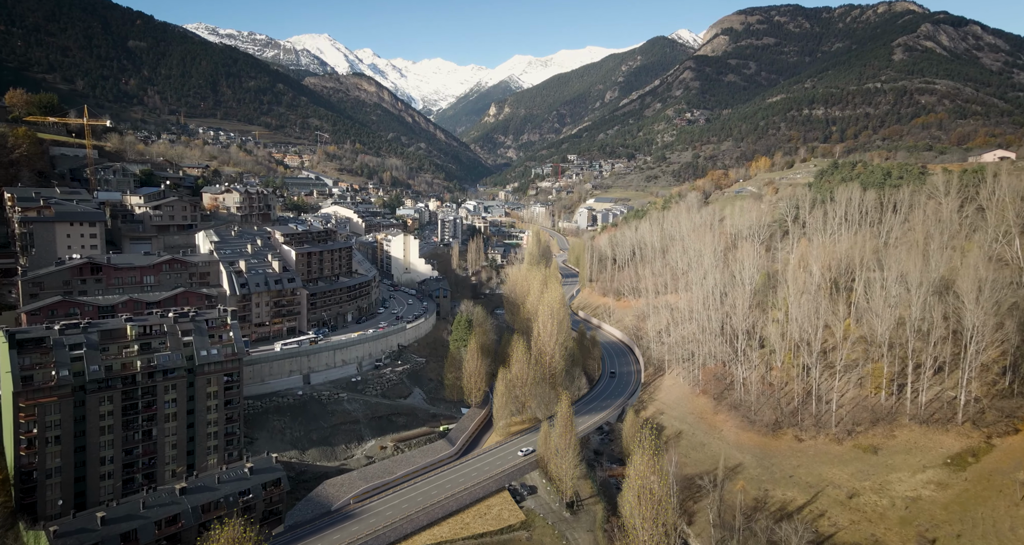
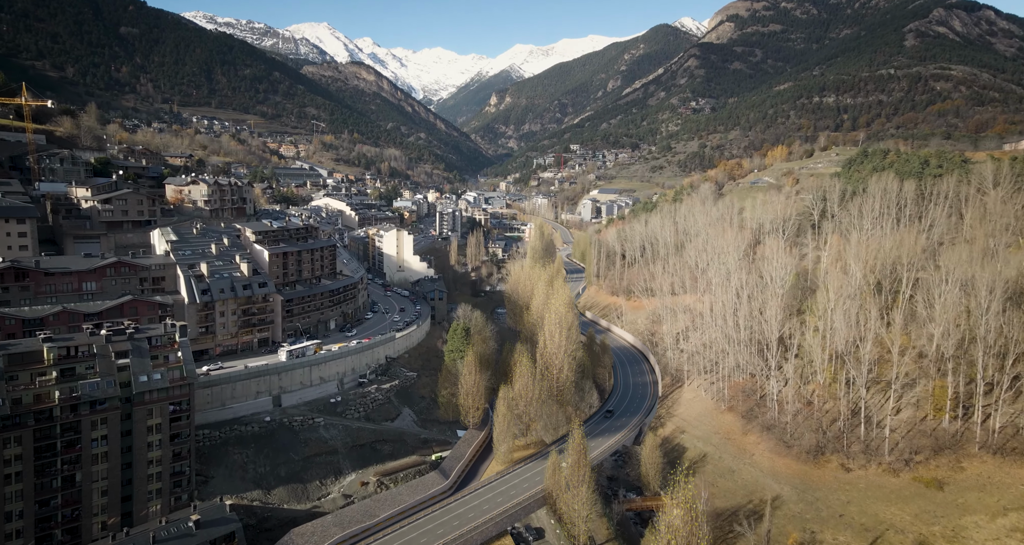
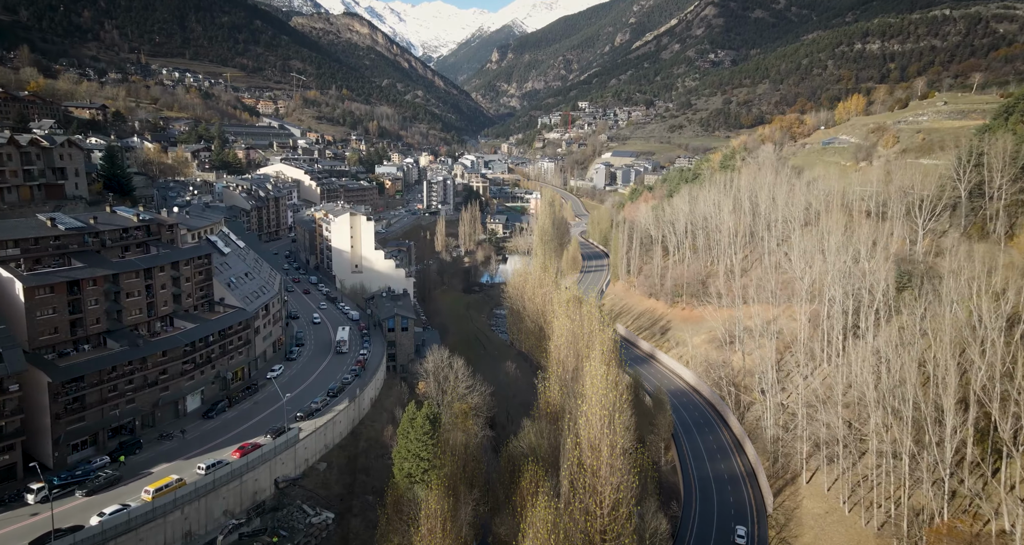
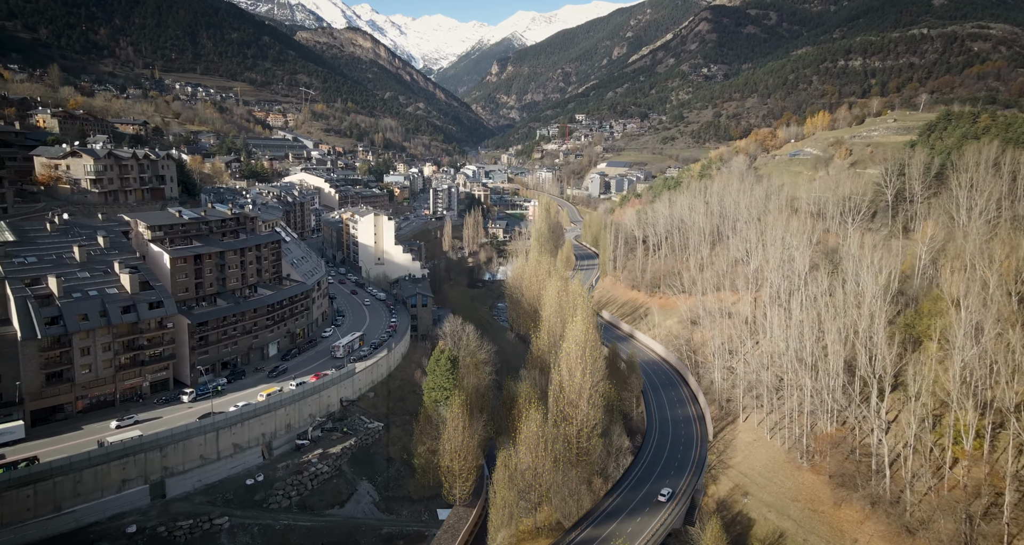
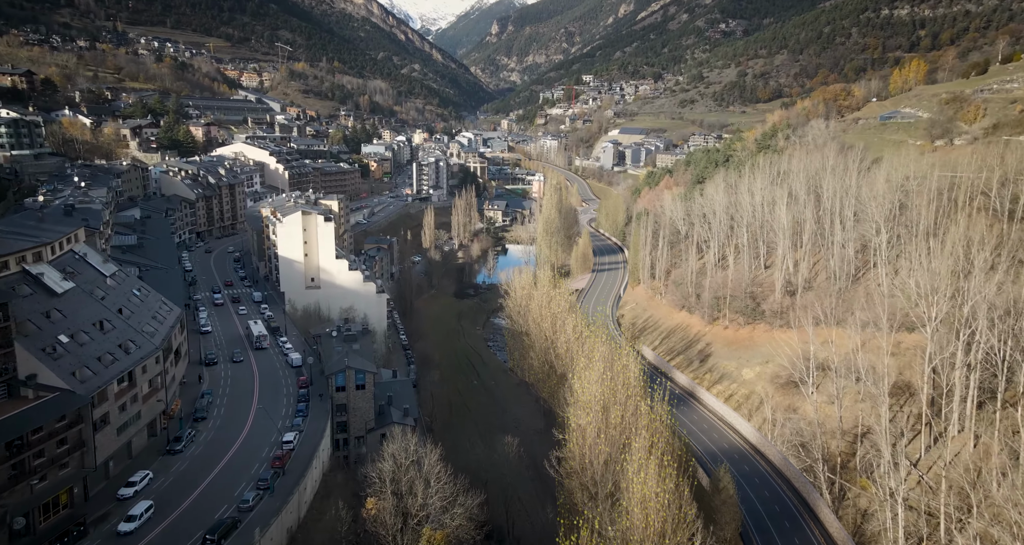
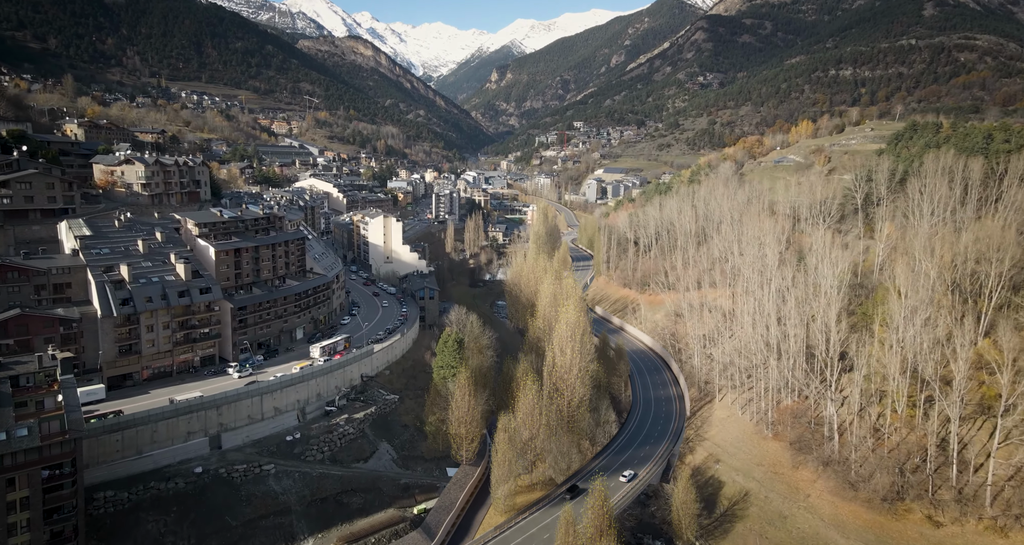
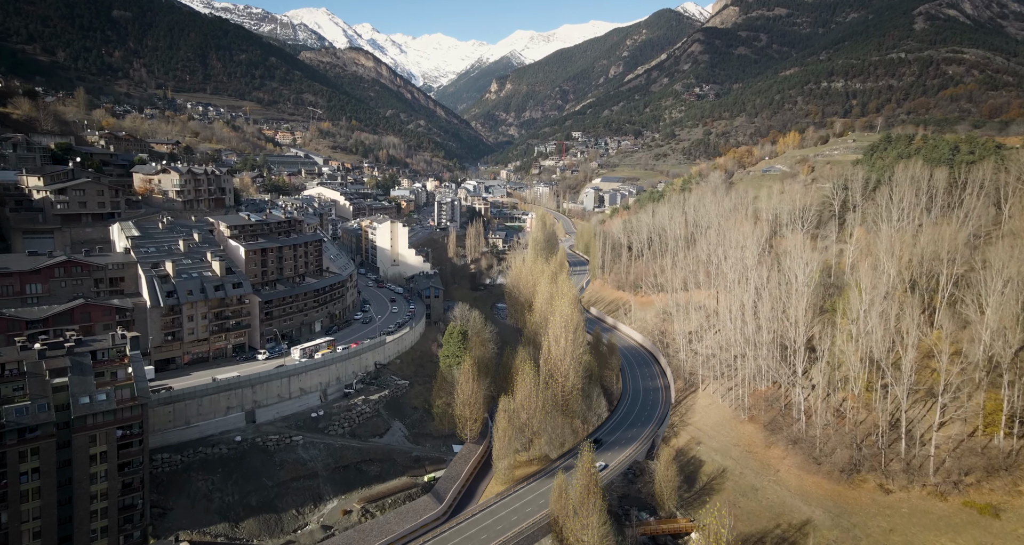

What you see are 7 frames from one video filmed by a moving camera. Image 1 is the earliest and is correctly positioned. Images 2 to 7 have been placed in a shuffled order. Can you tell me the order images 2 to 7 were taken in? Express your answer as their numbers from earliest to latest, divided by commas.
2, 7, 6, 4, 3, 5
